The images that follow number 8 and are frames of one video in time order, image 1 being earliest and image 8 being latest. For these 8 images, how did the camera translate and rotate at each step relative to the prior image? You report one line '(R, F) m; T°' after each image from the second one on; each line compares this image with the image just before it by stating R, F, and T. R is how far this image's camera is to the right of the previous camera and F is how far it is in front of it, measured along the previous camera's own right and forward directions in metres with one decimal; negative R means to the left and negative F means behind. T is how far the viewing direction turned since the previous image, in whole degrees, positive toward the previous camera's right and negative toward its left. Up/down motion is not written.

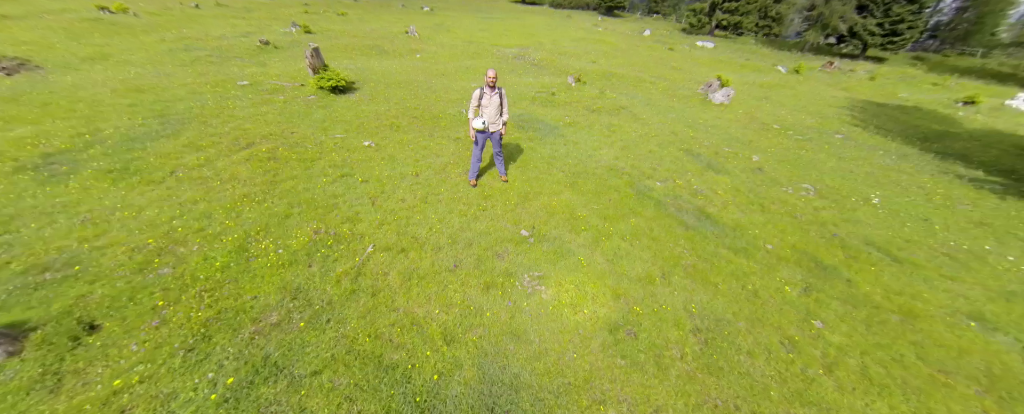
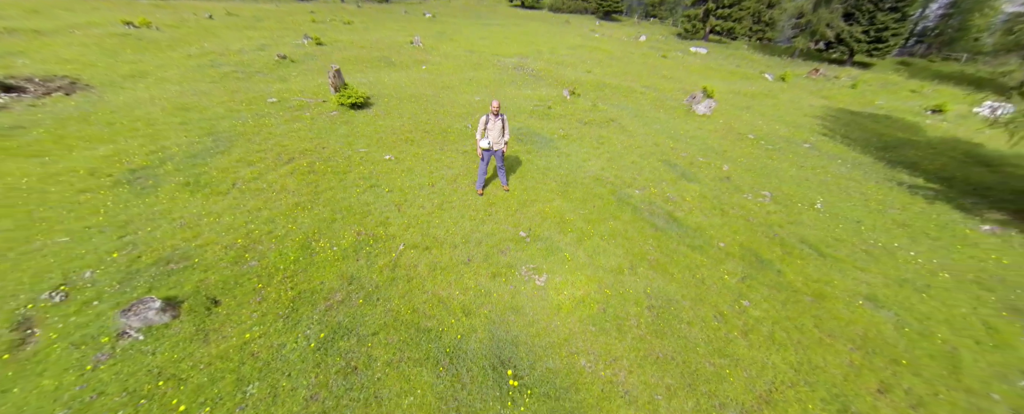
(0.0, -1.3) m; 0°
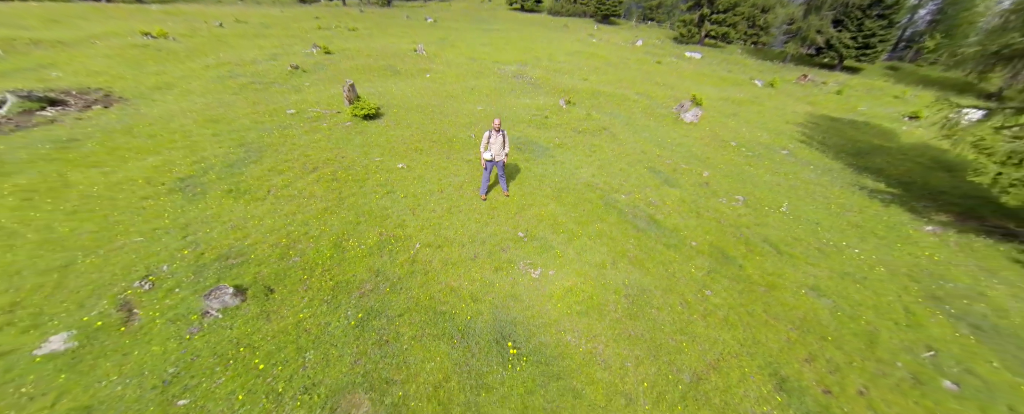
(0.0, -1.0) m; 0°
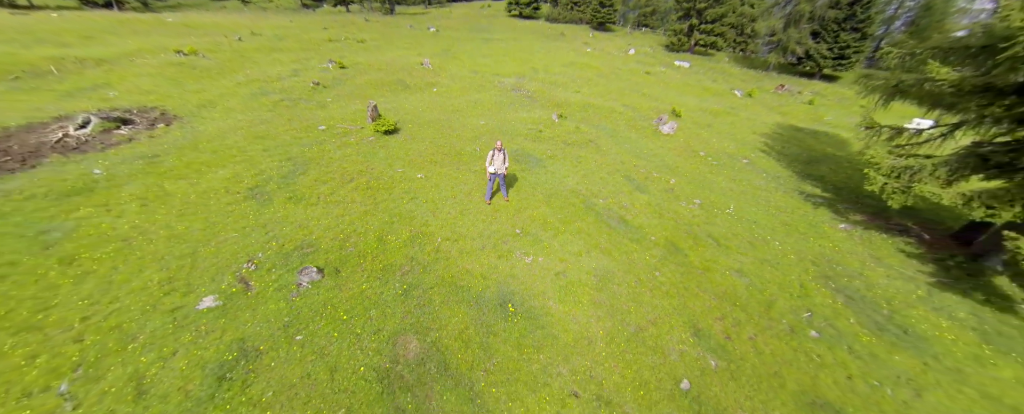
(0.0, -2.2) m; 0°
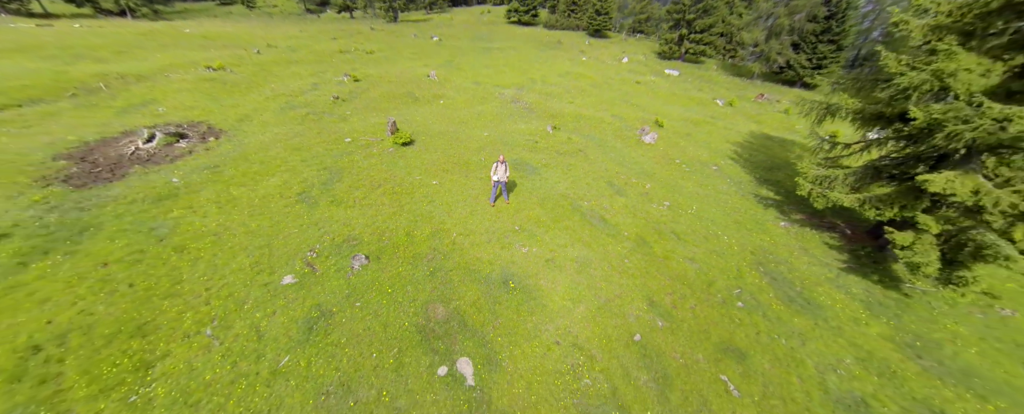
(0.0, -2.3) m; 0°
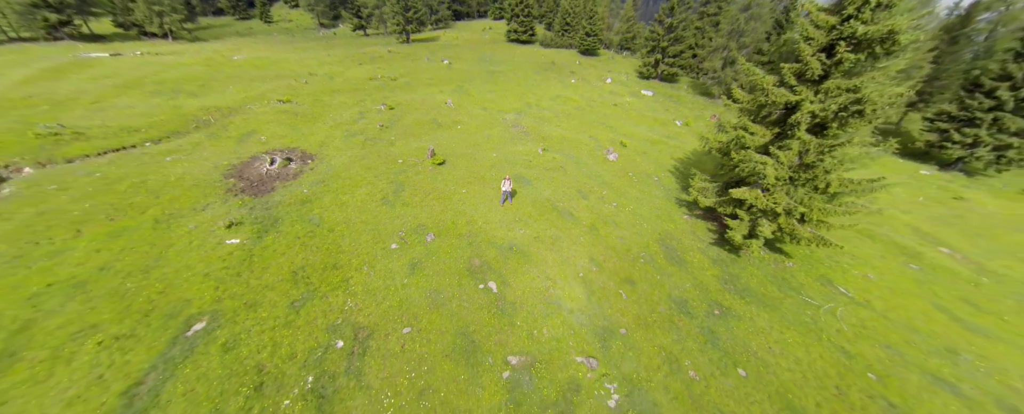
(-0.2, -7.4) m; 0°
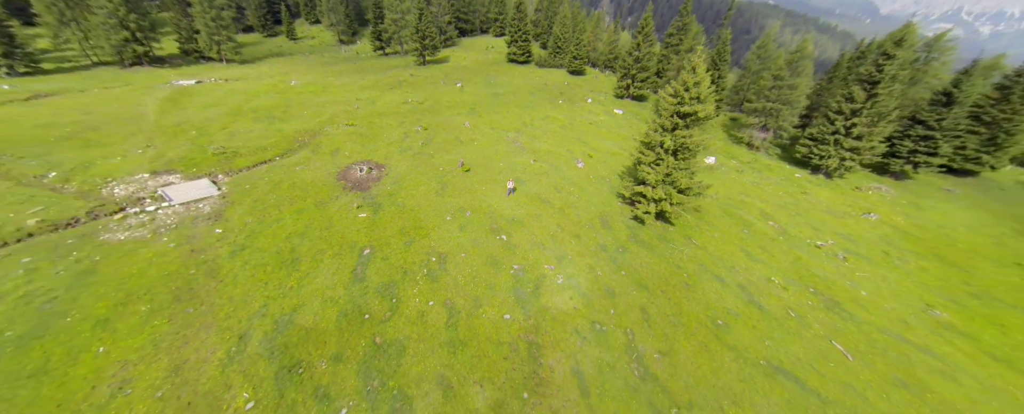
(-0.3, -12.7) m; 0°
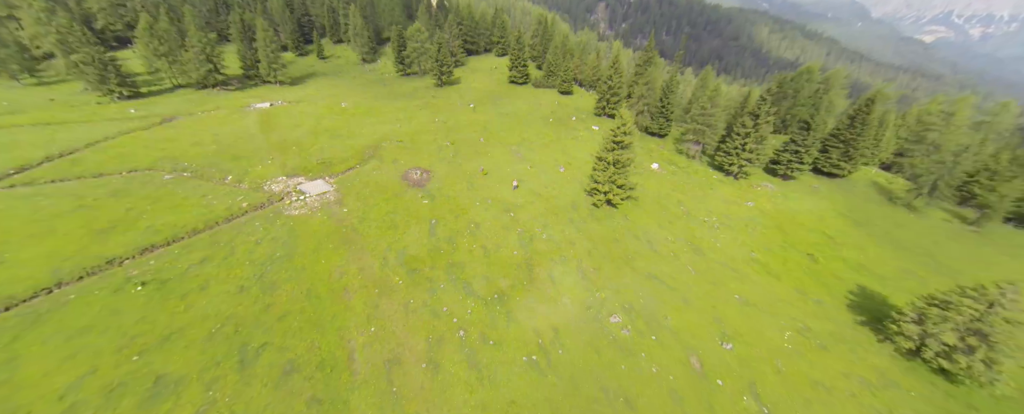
(-0.9, -17.4) m; 0°
